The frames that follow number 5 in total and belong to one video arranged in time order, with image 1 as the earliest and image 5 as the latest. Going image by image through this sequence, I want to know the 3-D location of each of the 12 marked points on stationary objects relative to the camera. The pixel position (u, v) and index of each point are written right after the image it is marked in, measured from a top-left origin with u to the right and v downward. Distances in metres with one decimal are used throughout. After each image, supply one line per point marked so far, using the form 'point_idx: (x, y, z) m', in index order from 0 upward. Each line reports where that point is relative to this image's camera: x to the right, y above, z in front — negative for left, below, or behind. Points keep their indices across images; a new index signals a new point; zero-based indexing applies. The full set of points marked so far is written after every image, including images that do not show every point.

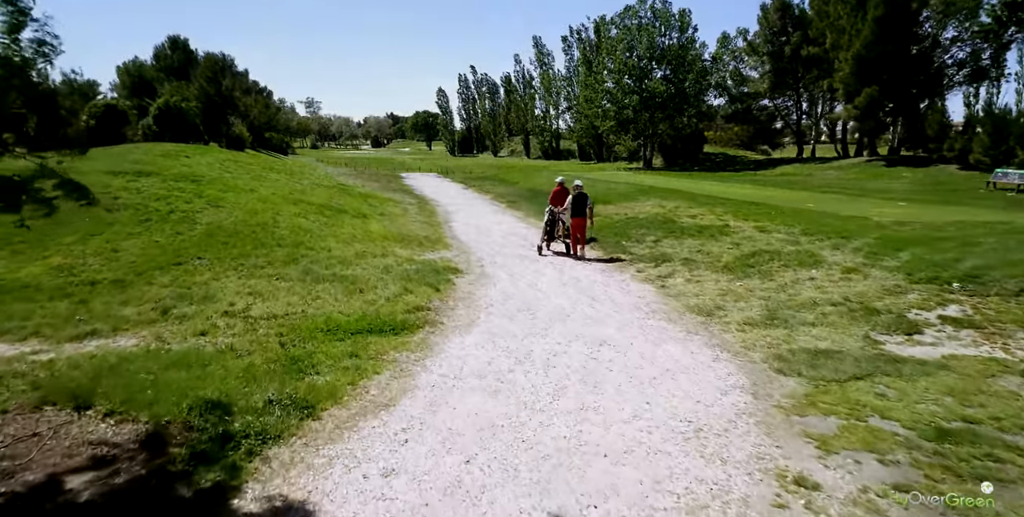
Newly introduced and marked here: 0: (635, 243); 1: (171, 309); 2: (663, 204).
0: (+2.8, +0.3, +14.1) m
1: (-4.7, -0.7, +8.8) m
2: (+4.5, +1.6, +19.2) m
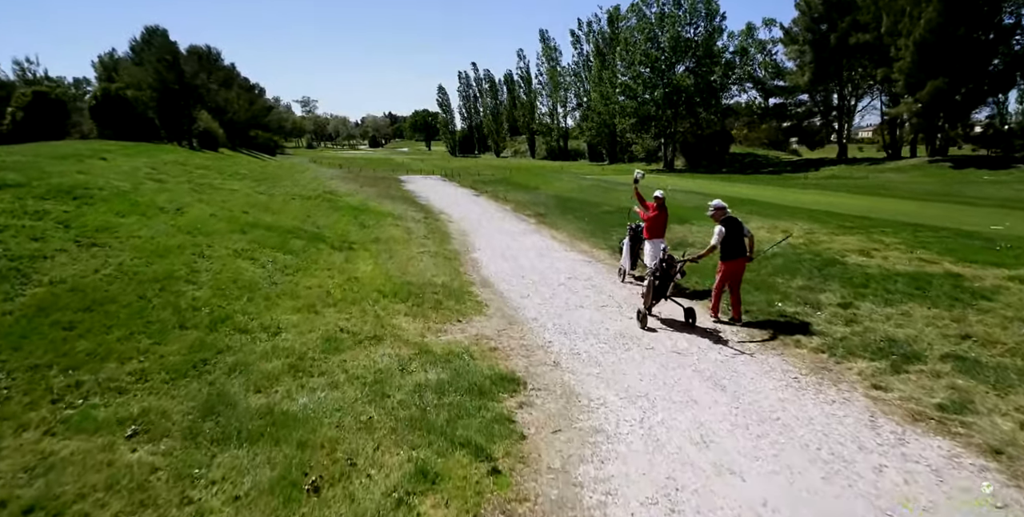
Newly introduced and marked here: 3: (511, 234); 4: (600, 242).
0: (+3.8, -0.6, +8.3) m
1: (-3.6, -1.7, +2.9) m
2: (+5.5, +0.6, +13.3) m
3: (0.0, +0.6, +17.5) m
4: (+2.2, +0.4, +15.8) m
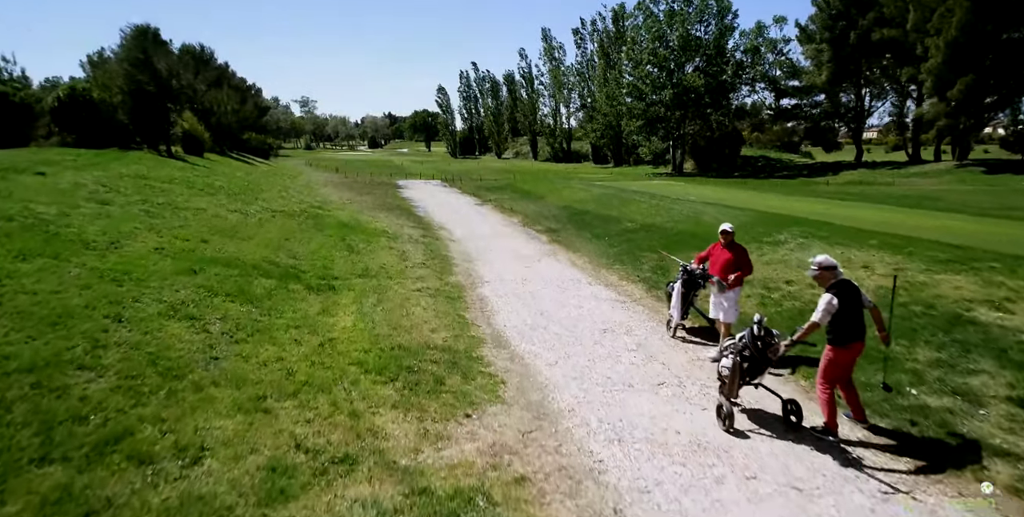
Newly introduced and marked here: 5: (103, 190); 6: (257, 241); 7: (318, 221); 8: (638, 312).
0: (+4.1, -1.3, +5.8) m
1: (-3.3, -2.3, +0.5) m
2: (+5.8, 0.0, +10.9) m
3: (+0.2, -0.1, +15.0) m
4: (+2.5, -0.3, +13.3) m
5: (-8.5, +1.5, +13.3) m
6: (-5.0, +0.3, +12.6) m
7: (-5.5, +1.1, +18.3) m
8: (+2.0, -0.8, +10.2) m
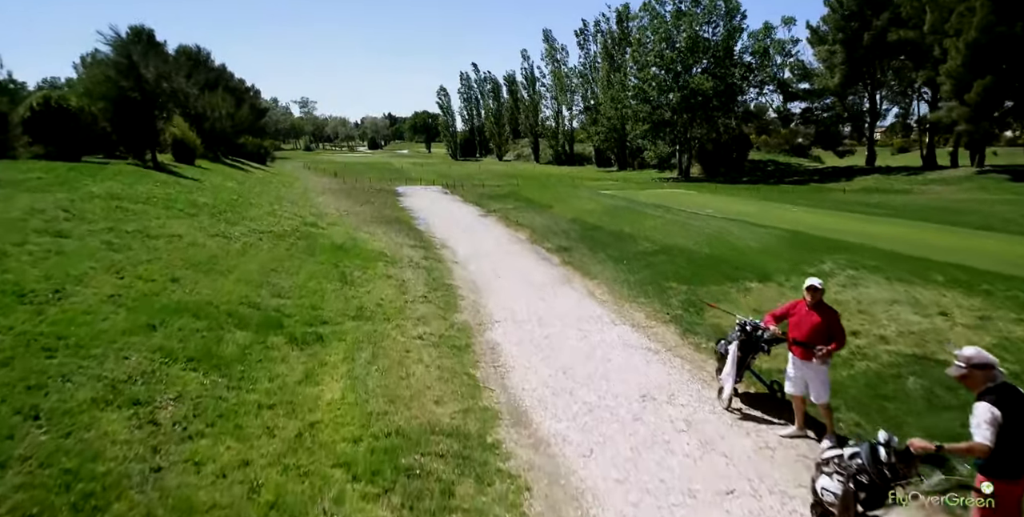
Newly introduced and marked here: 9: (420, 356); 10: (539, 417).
0: (+4.4, -1.9, +4.3) m
1: (-3.1, -3.0, -1.0) m
2: (+6.1, -0.7, +9.4) m
3: (+0.5, -0.7, +13.5) m
4: (+2.7, -0.9, +11.8) m
5: (-8.3, +0.8, +11.7) m
6: (-4.8, -0.3, +11.1) m
7: (-5.3, +0.5, +16.8) m
8: (+2.3, -1.5, +8.7) m
9: (-1.3, -1.3, +8.9) m
10: (+0.3, -1.7, +7.2) m
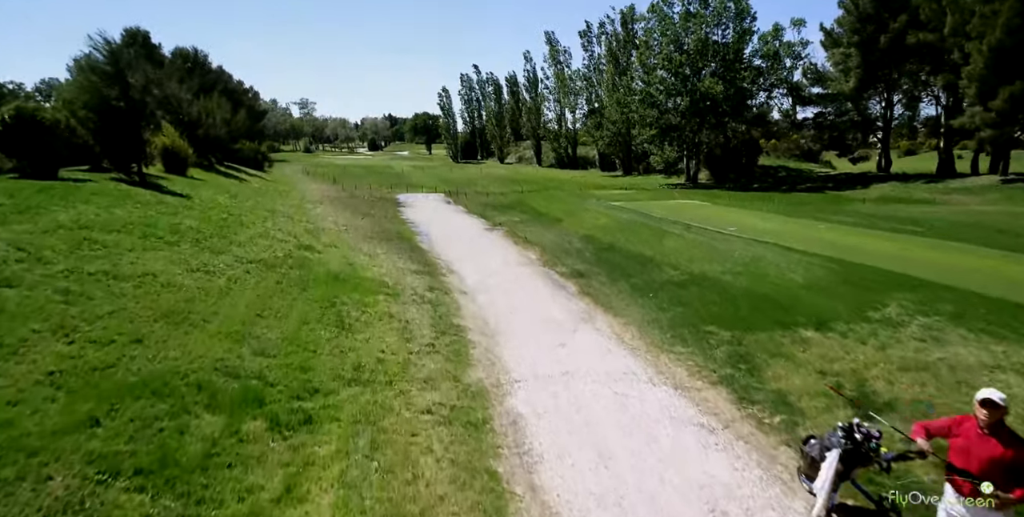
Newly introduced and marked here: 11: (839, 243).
0: (+4.7, -2.7, +2.8) m
1: (-2.7, -3.7, -2.6) m
2: (+6.4, -1.4, +7.8) m
3: (+0.8, -1.4, +11.9) m
4: (+3.0, -1.7, +10.2) m
5: (-7.9, +0.1, +10.2) m
6: (-4.4, -1.0, +9.5) m
7: (-5.0, -0.3, +15.2) m
8: (+2.6, -2.2, +7.1) m
9: (-1.0, -2.0, +7.4) m
10: (+0.6, -2.5, +5.6) m
11: (+9.8, +0.5, +19.2) m
